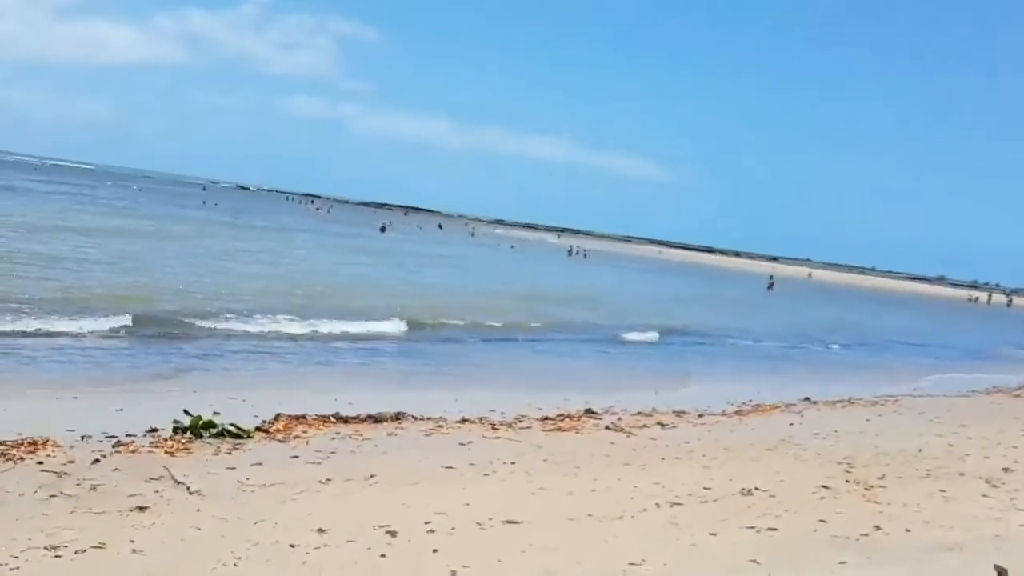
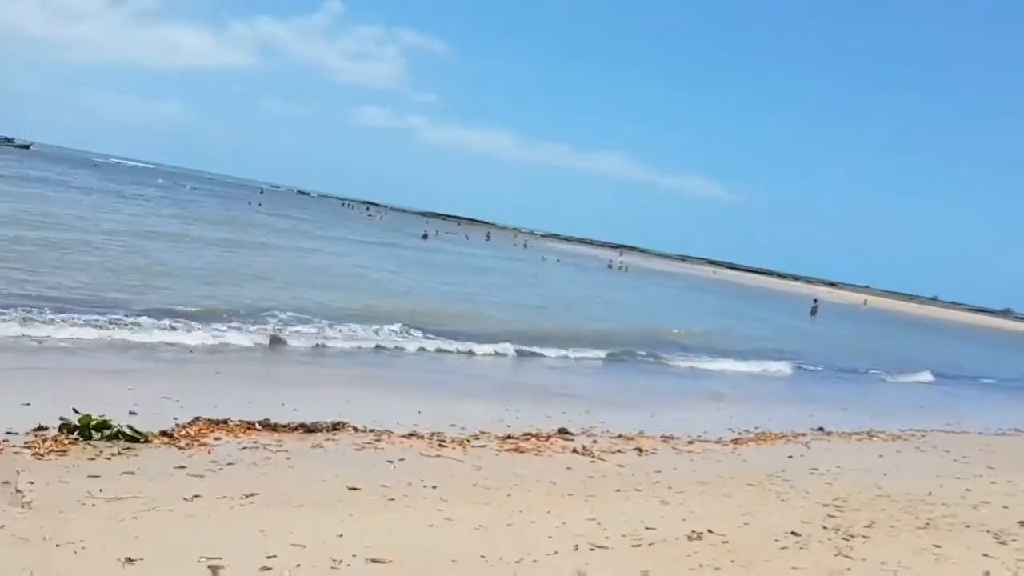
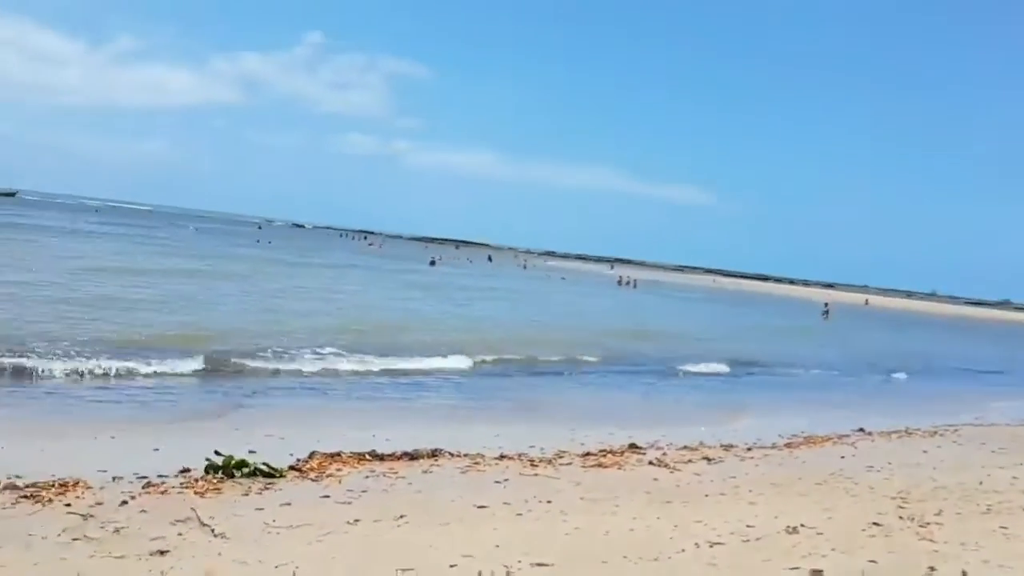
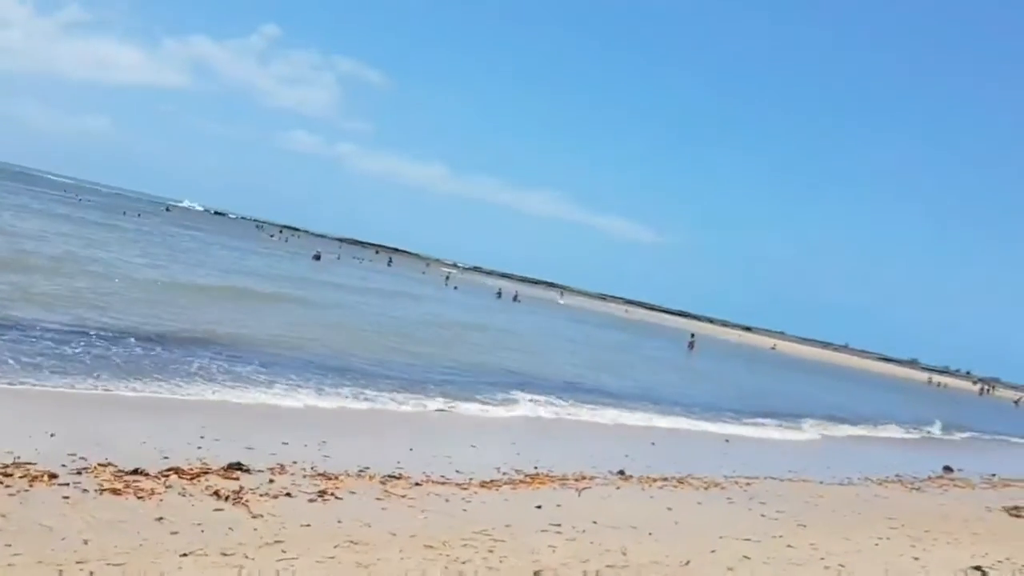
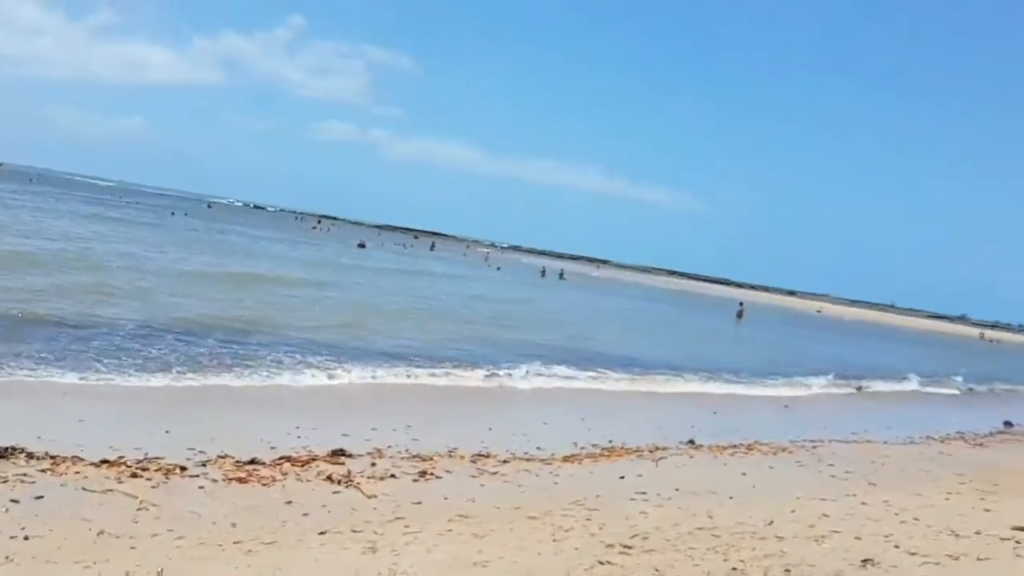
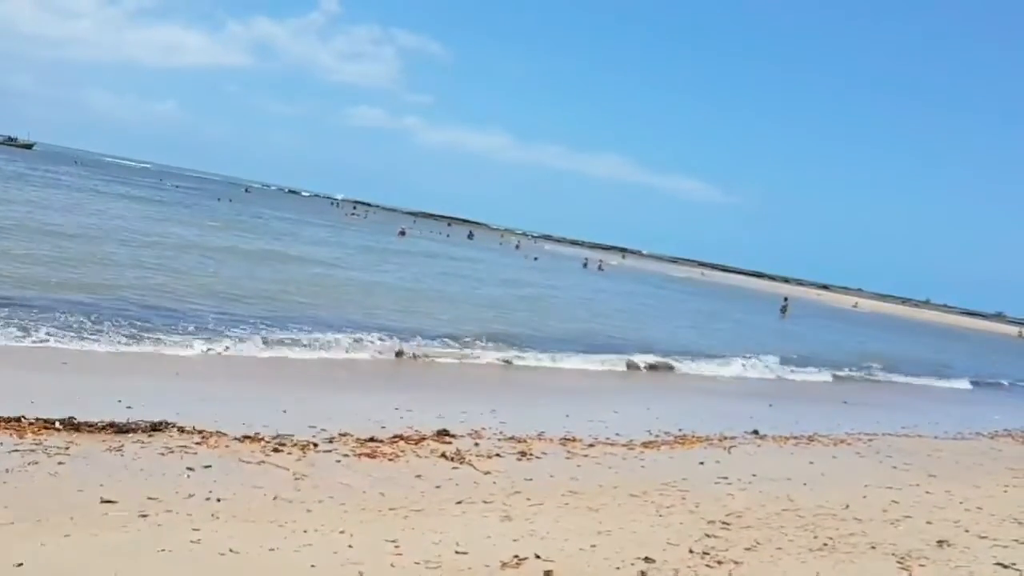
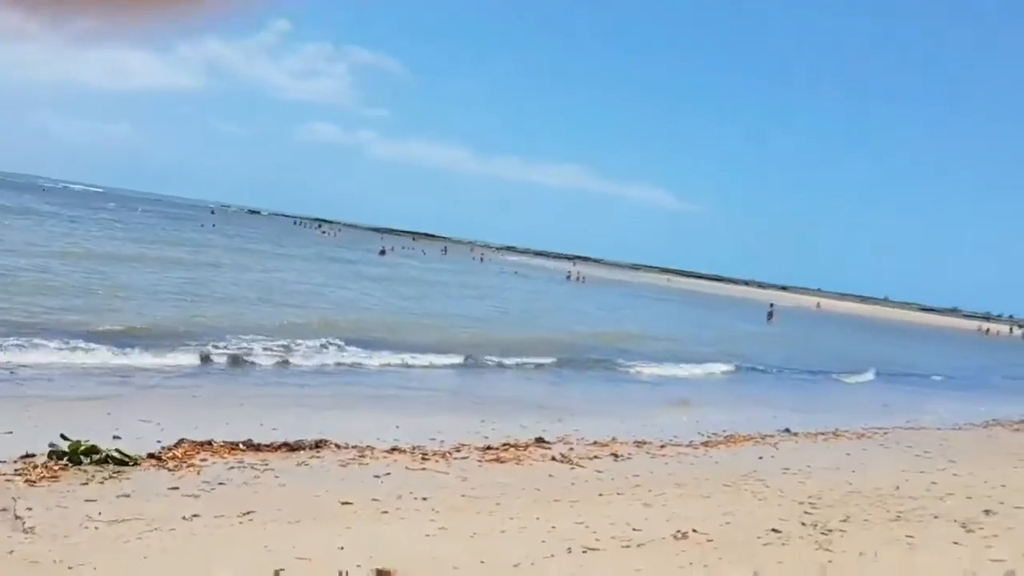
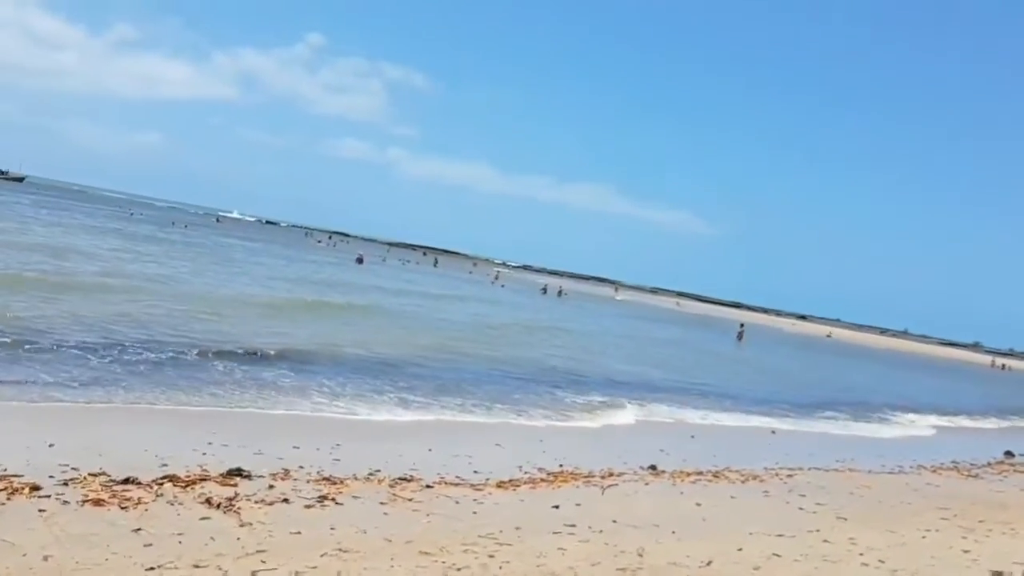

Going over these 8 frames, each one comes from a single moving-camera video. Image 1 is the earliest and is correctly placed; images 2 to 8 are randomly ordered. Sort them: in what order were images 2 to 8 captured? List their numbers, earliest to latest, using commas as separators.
3, 7, 2, 6, 5, 4, 8
